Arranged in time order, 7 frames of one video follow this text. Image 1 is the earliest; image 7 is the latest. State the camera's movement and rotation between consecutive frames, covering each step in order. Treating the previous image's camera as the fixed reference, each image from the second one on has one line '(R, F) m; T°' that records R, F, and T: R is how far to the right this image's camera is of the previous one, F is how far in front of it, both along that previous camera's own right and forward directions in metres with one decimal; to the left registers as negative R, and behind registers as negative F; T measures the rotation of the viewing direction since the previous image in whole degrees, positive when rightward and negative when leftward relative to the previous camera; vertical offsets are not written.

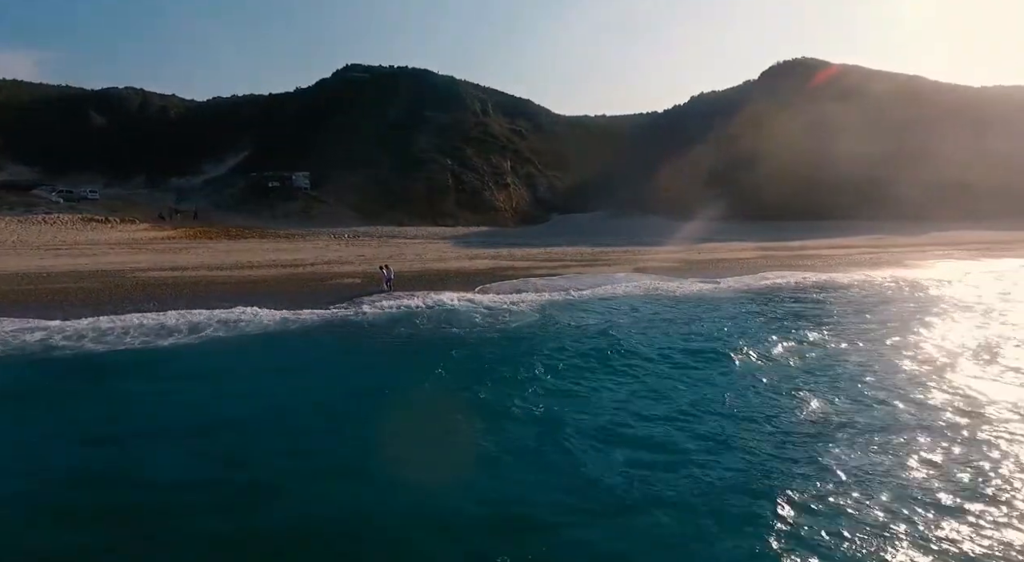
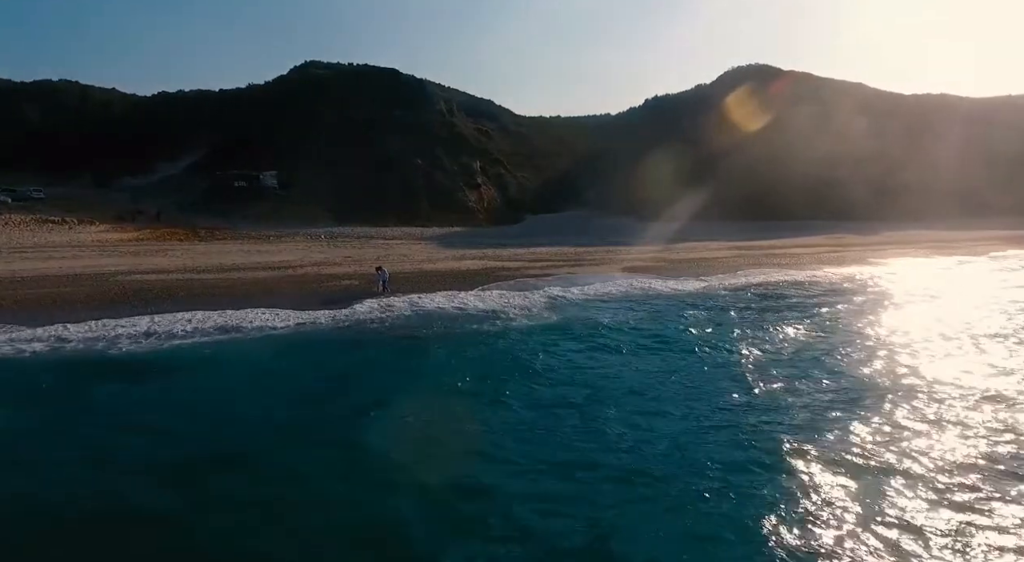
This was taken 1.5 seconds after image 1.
(-1.5, -0.1) m; +5°
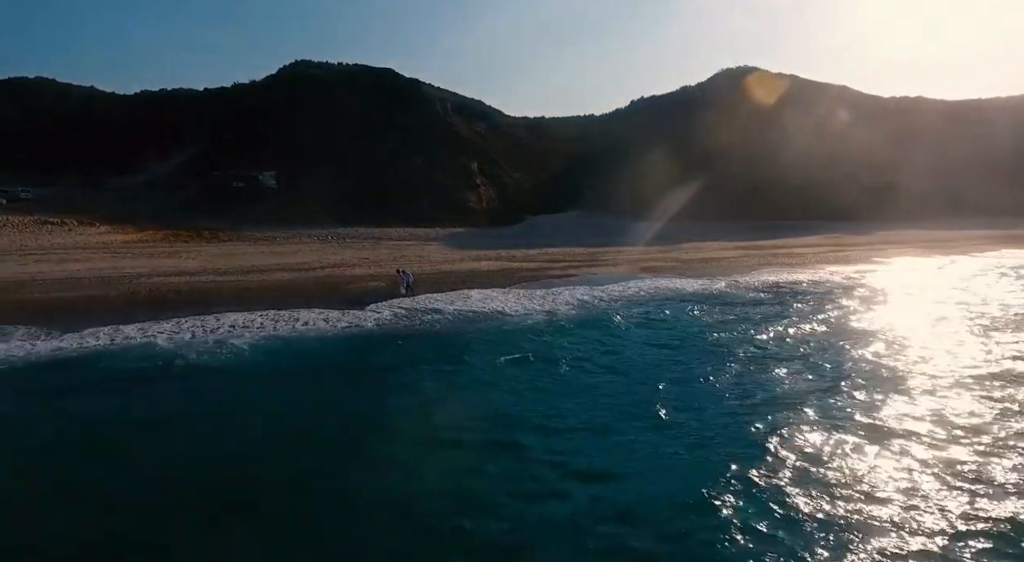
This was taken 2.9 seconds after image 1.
(-1.4, -0.1) m; +2°
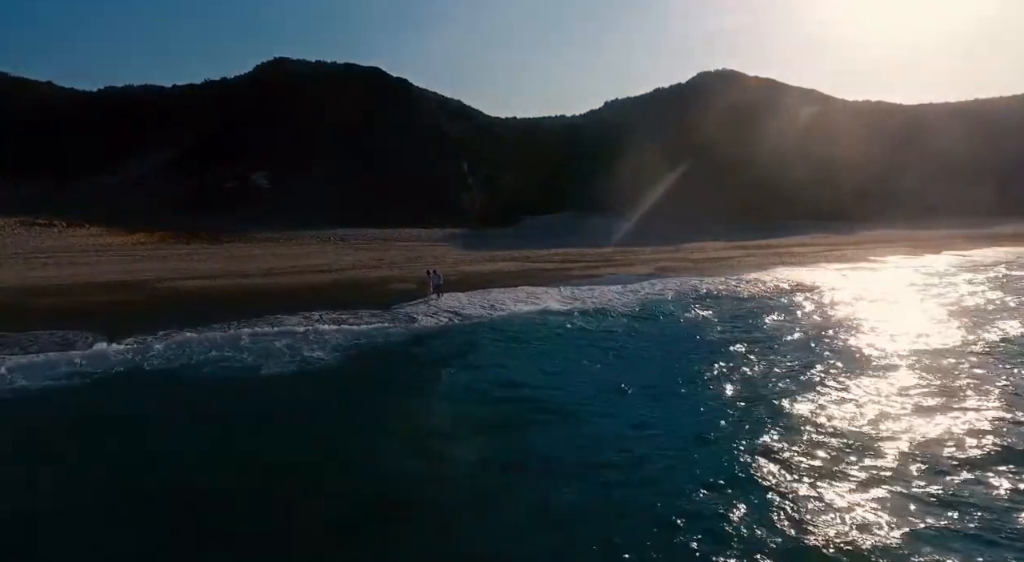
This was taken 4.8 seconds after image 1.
(-1.9, 0.0) m; +3°
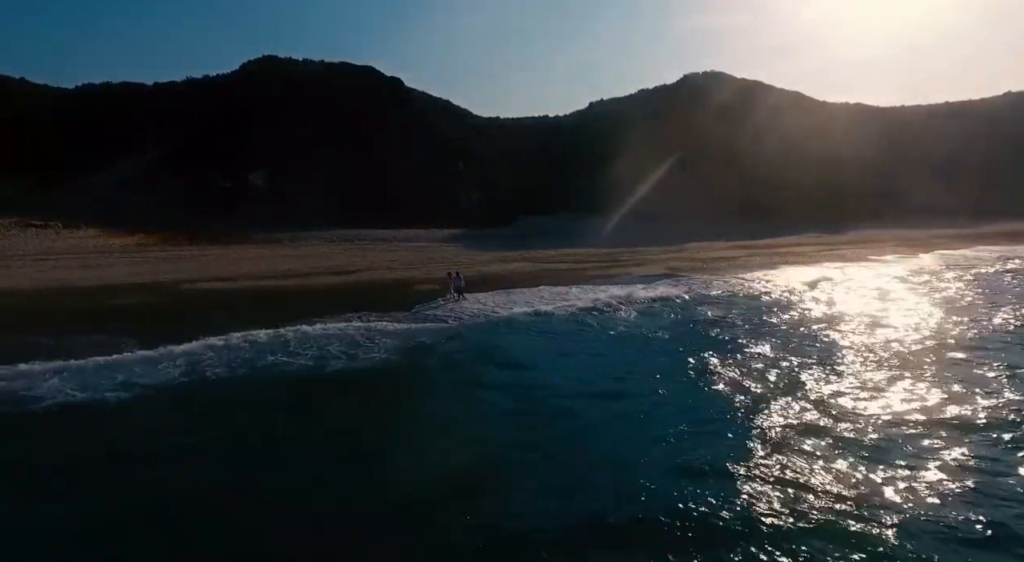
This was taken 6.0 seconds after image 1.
(-1.3, -0.1) m; +2°
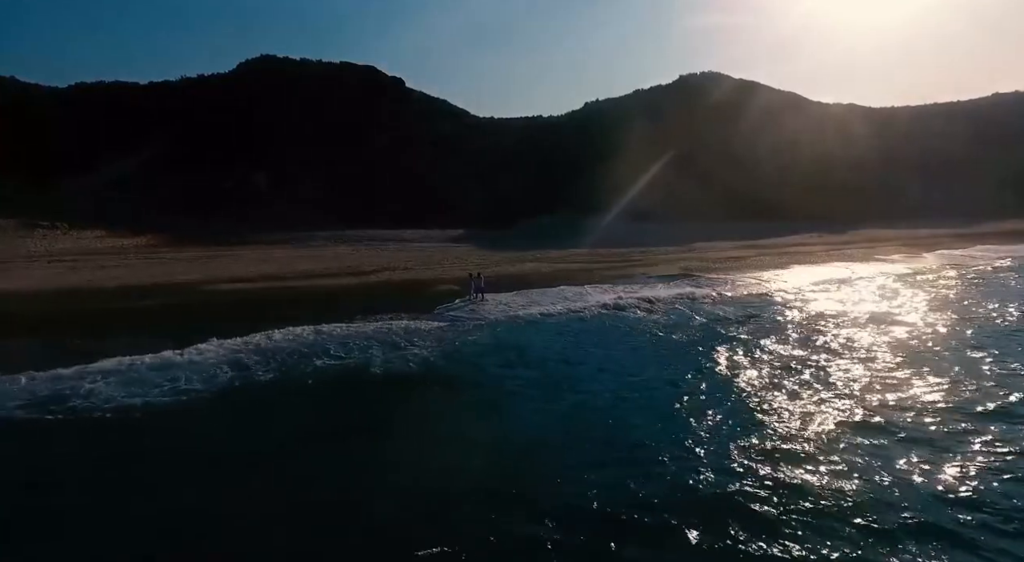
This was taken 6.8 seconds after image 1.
(-0.9, 0.0) m; +1°
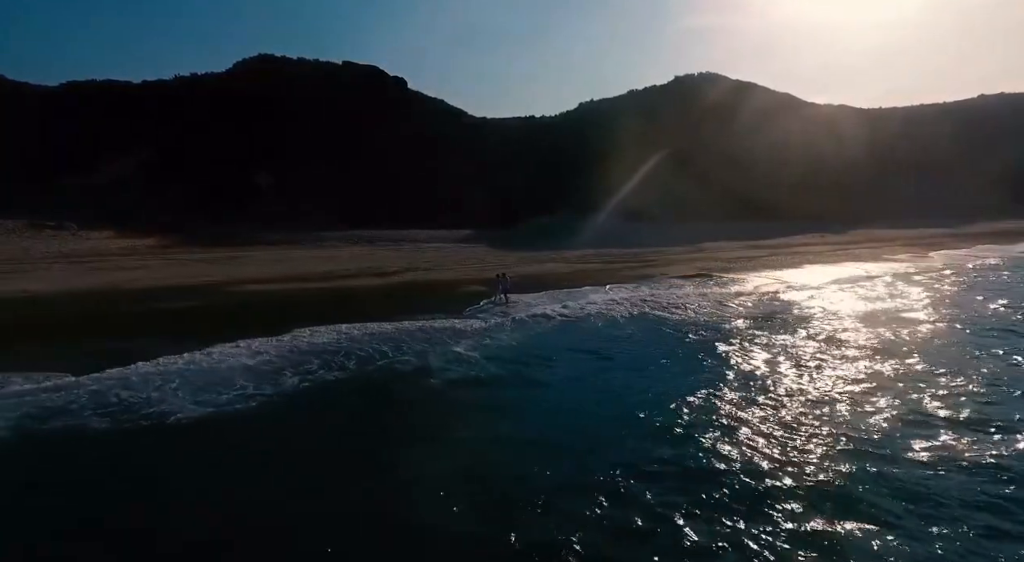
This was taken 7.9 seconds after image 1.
(-1.1, 0.0) m; +1°
